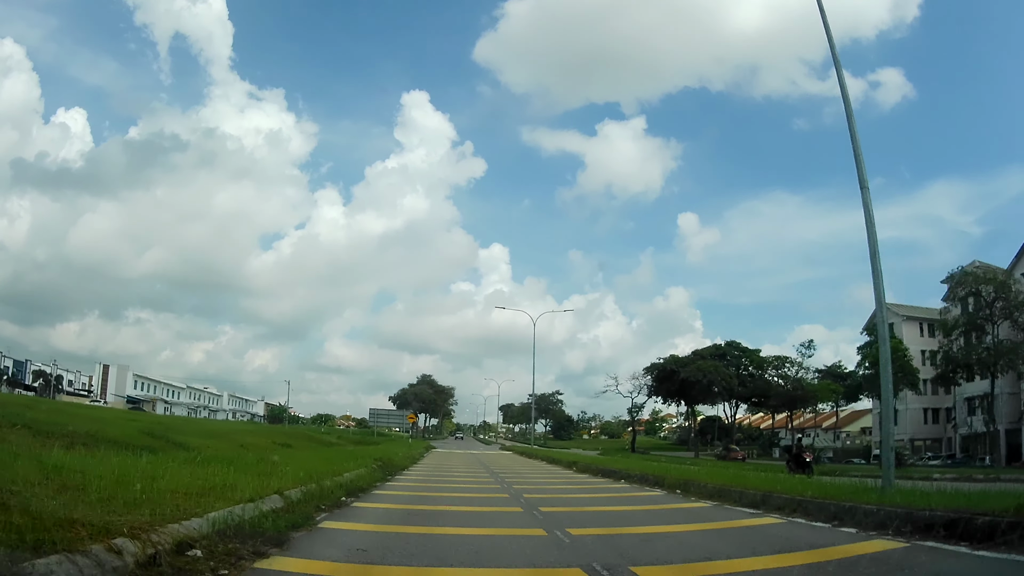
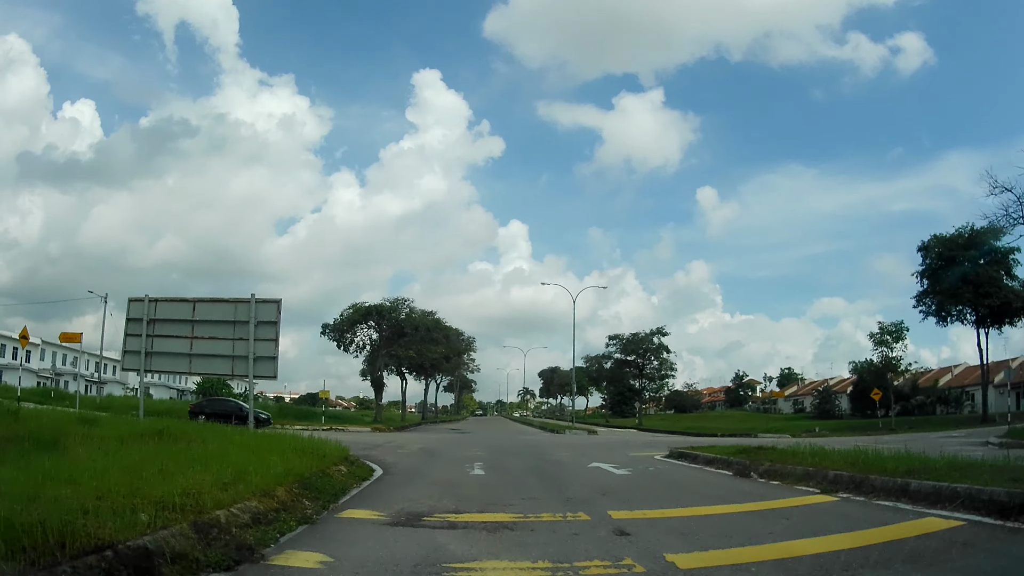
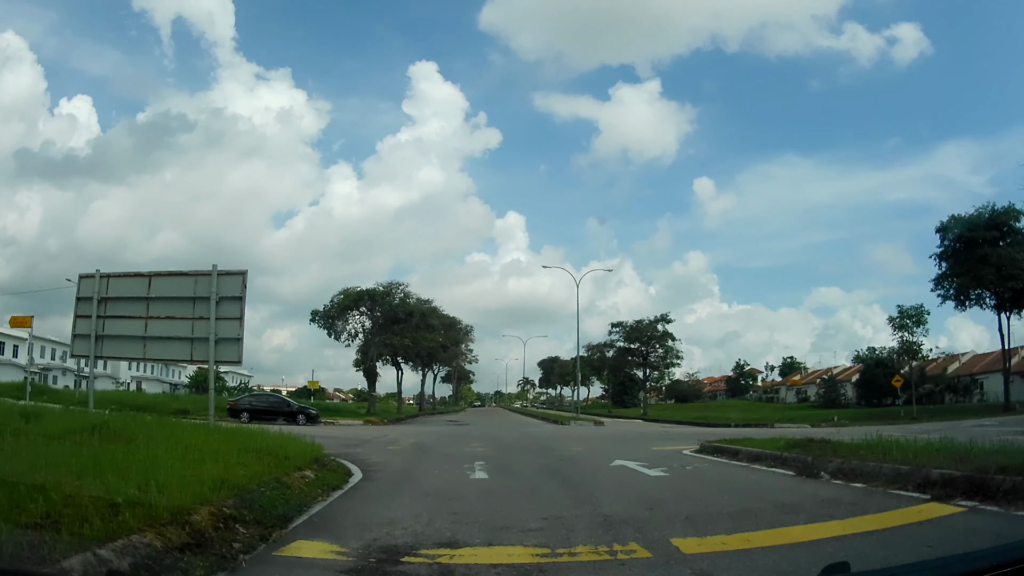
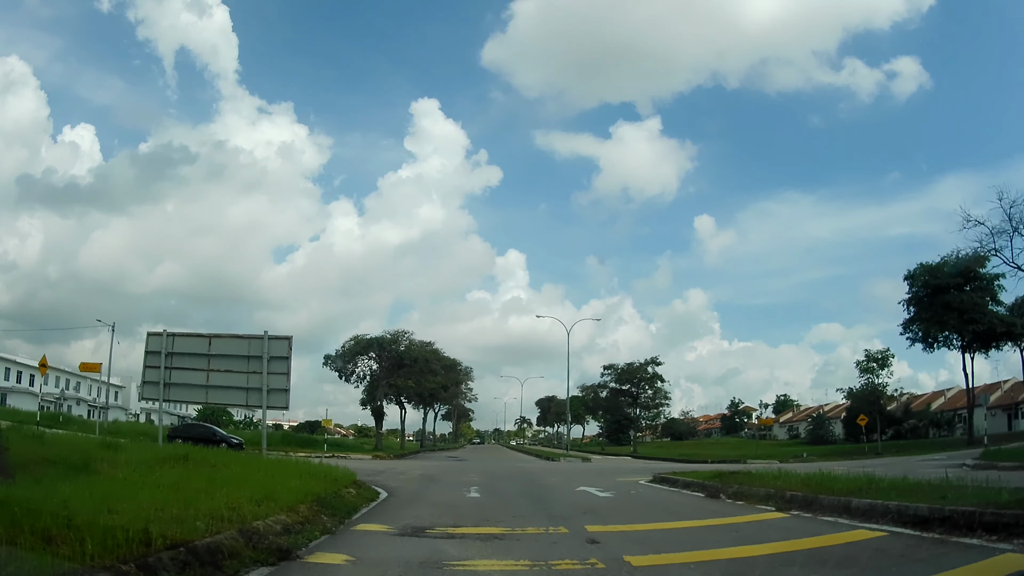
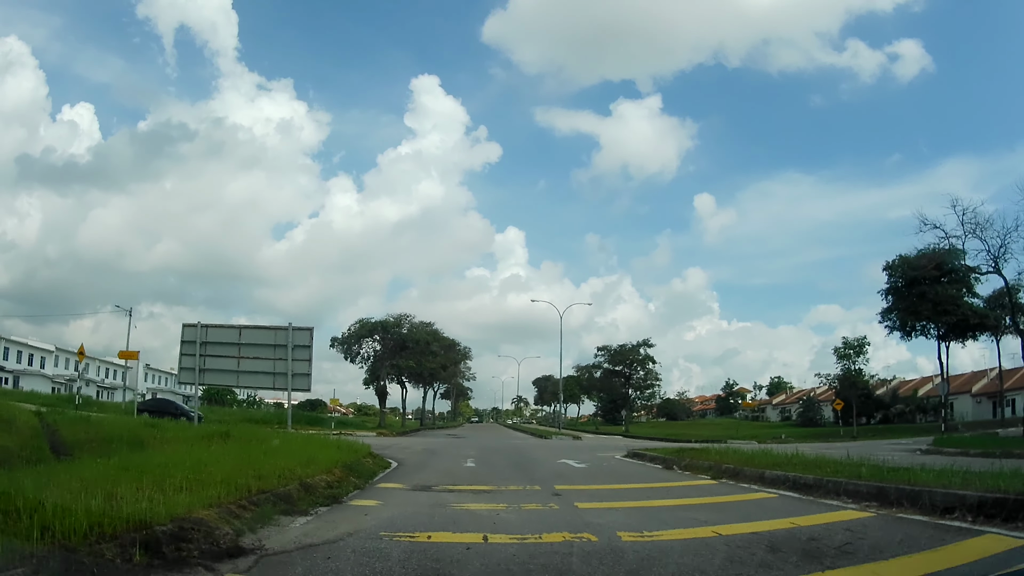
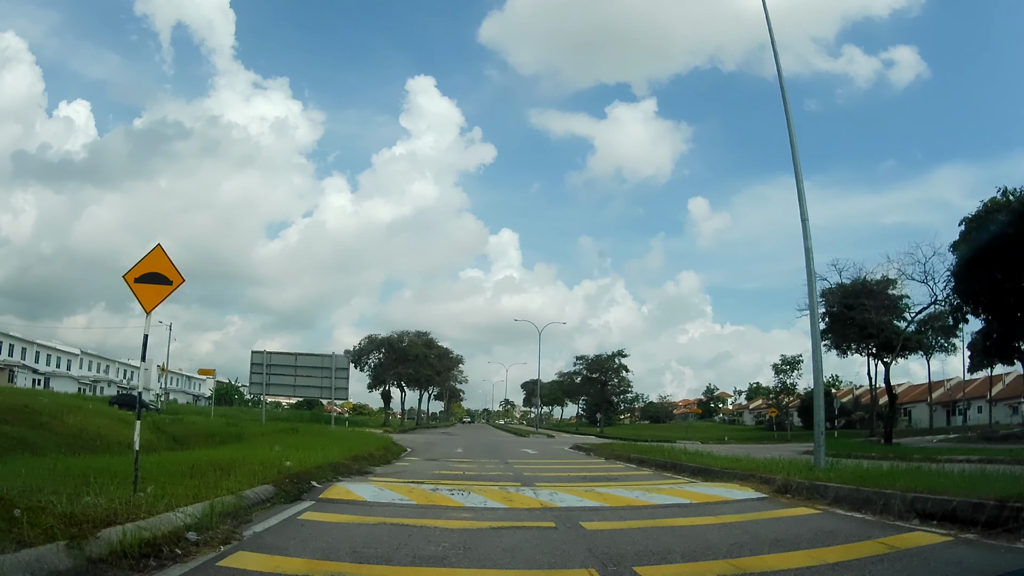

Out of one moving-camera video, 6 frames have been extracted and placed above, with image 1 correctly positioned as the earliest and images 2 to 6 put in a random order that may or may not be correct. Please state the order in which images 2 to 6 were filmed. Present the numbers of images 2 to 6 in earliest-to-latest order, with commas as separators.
6, 5, 4, 2, 3
